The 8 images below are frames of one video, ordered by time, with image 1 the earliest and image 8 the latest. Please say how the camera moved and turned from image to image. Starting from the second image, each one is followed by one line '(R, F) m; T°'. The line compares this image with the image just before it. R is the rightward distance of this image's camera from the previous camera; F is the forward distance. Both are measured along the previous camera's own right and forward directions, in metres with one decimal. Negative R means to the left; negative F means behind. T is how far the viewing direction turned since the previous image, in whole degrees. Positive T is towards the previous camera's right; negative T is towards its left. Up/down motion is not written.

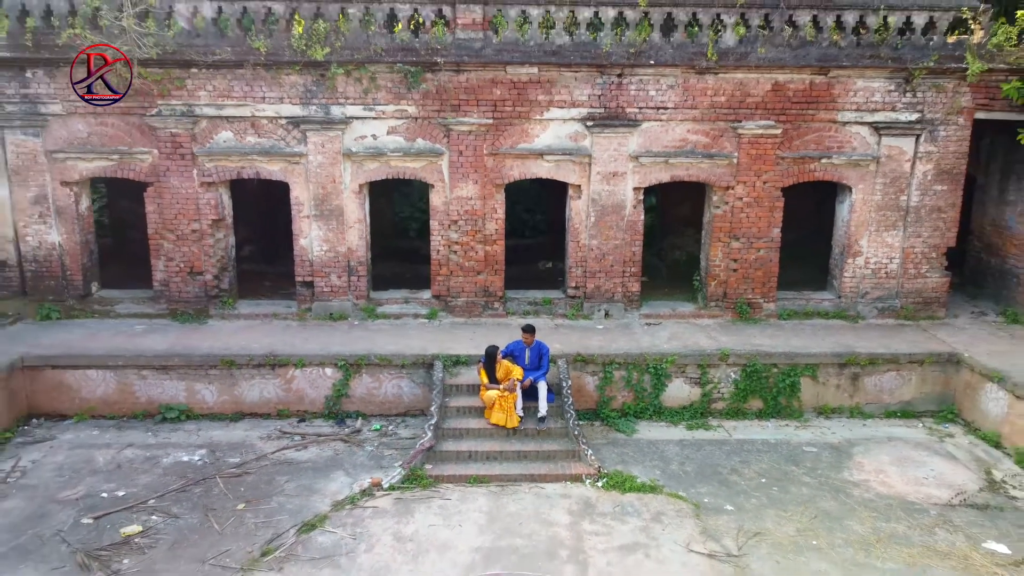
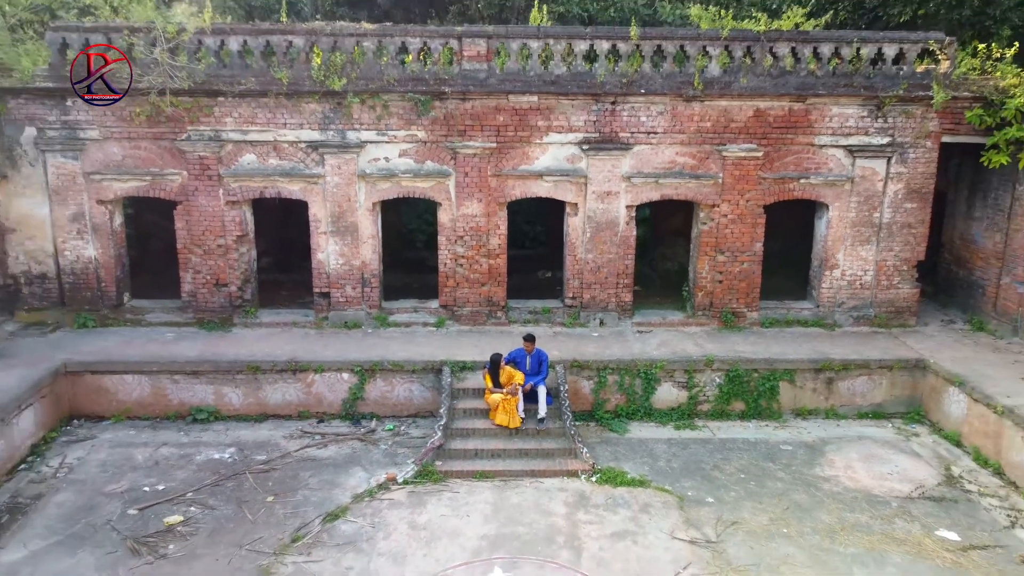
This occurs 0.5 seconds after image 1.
(0.0, -0.7) m; 0°
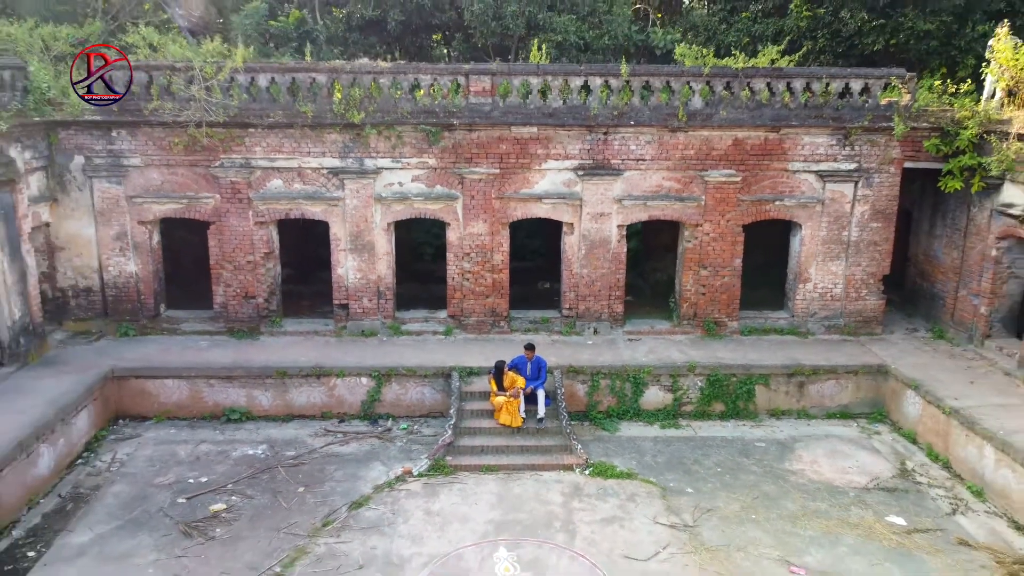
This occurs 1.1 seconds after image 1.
(0.0, -0.9) m; 0°
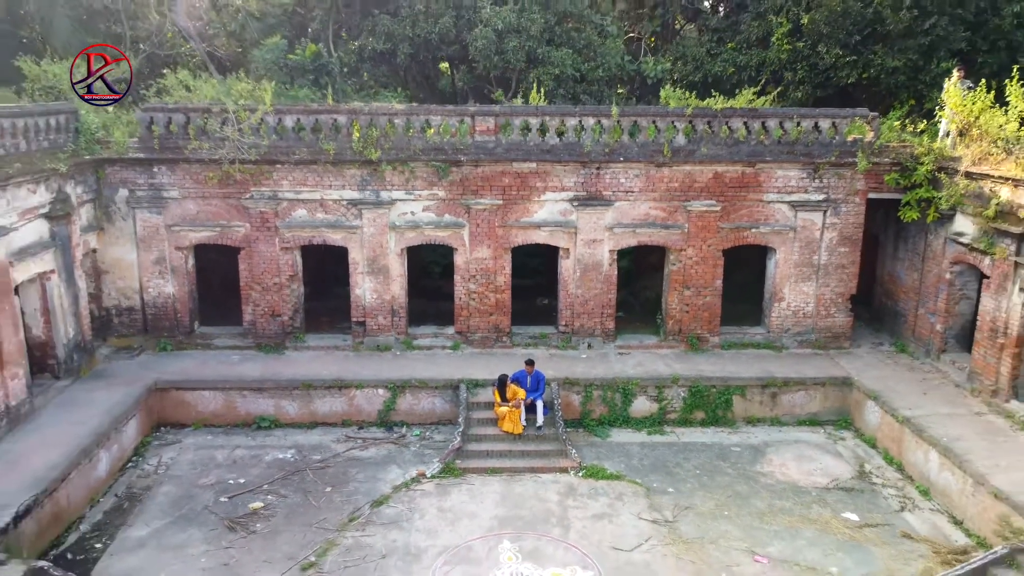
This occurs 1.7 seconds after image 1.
(0.0, -1.1) m; 0°
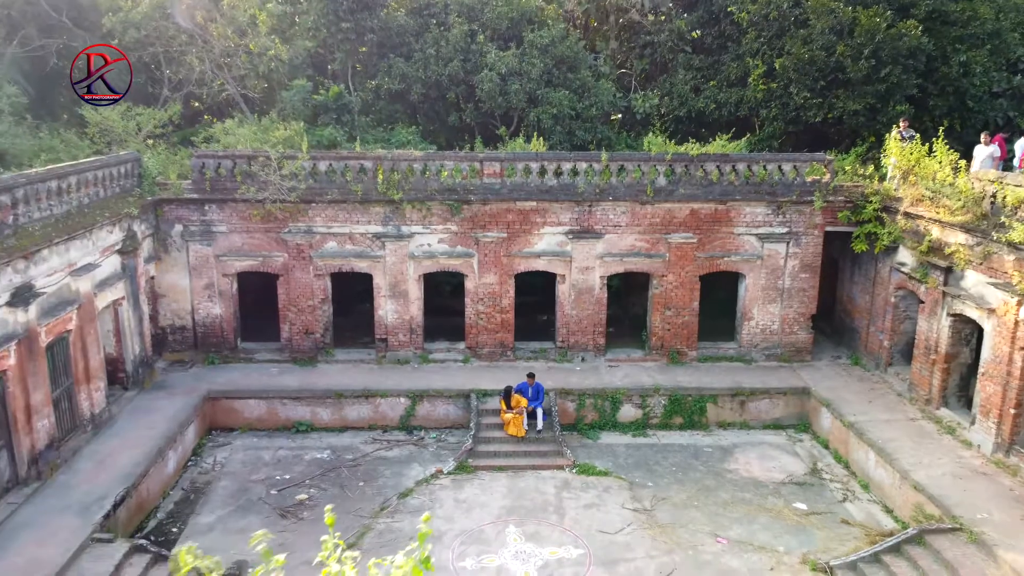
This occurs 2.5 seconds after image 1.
(-0.1, -1.7) m; 0°
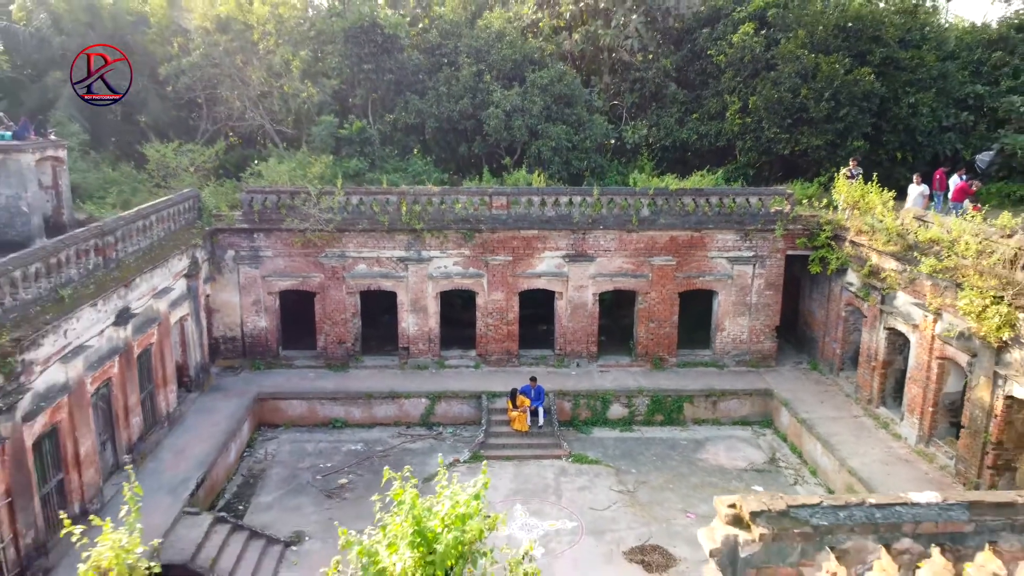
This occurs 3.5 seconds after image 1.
(-0.1, -2.1) m; 0°
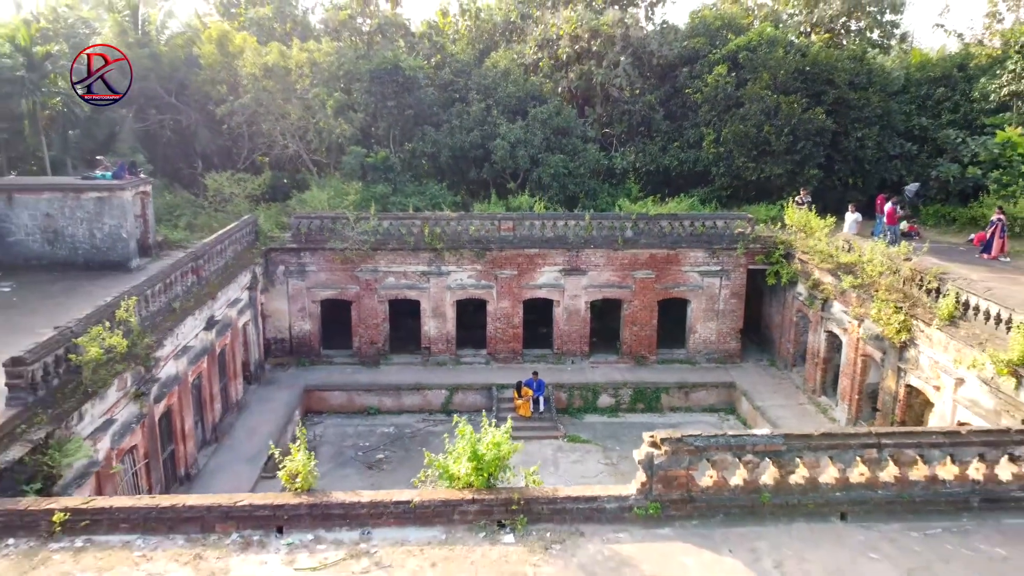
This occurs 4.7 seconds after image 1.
(-0.1, -2.8) m; 0°
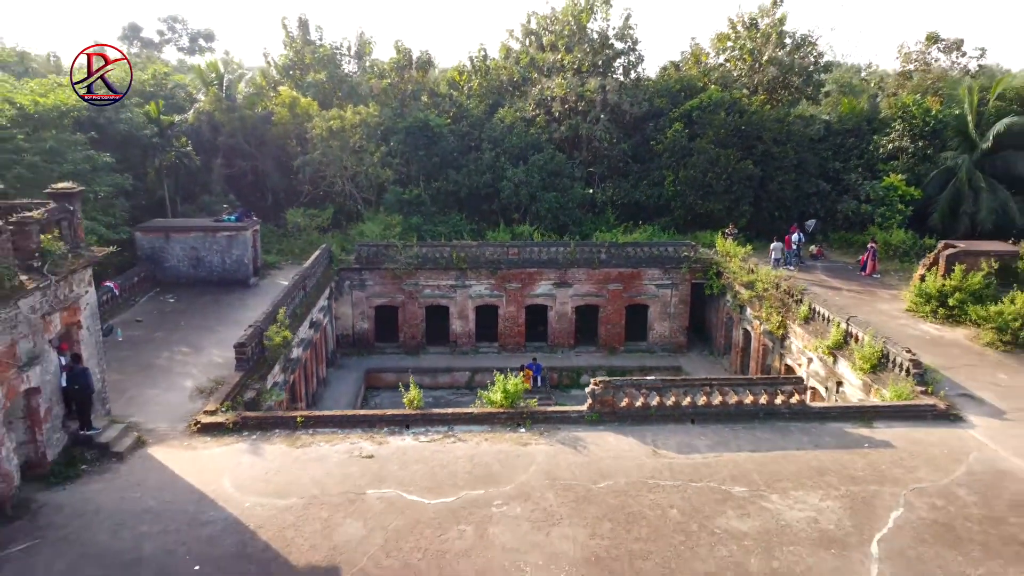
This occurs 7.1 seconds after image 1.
(-0.2, -6.2) m; 0°
